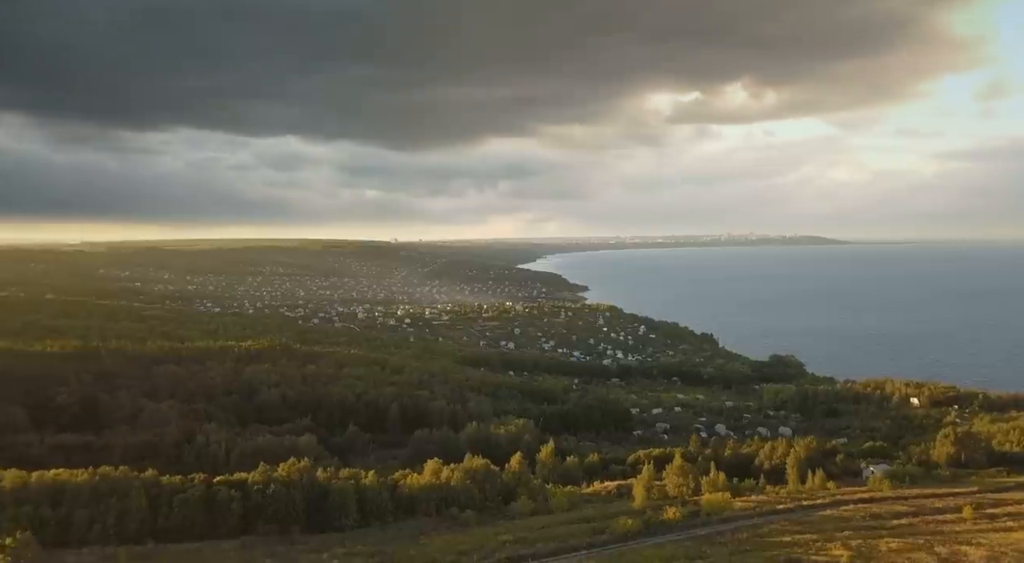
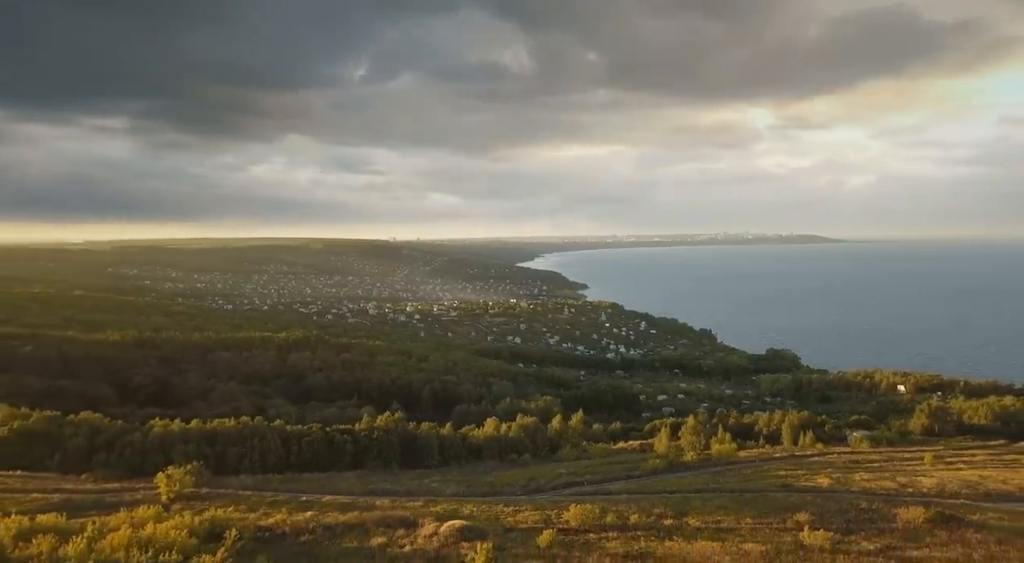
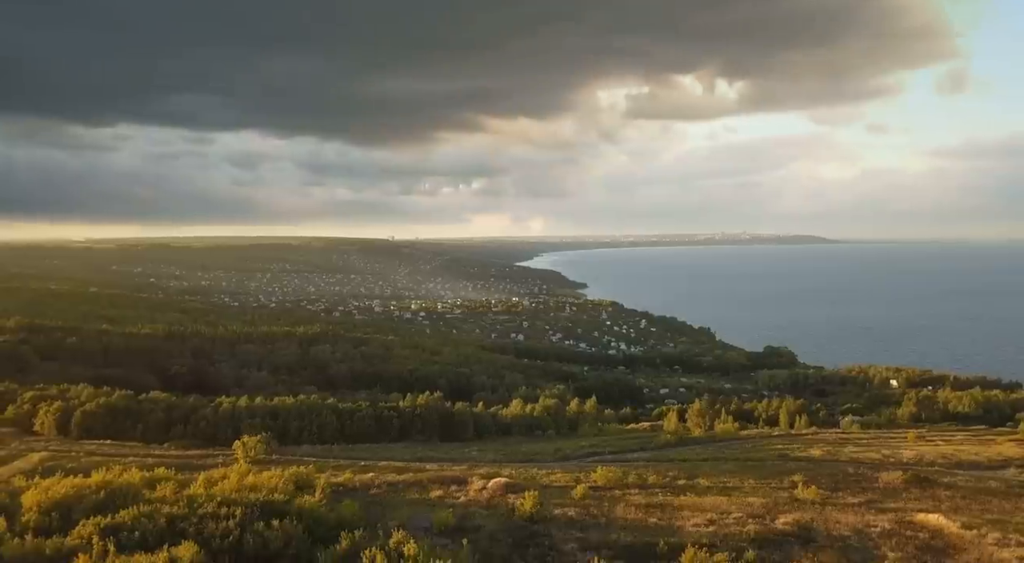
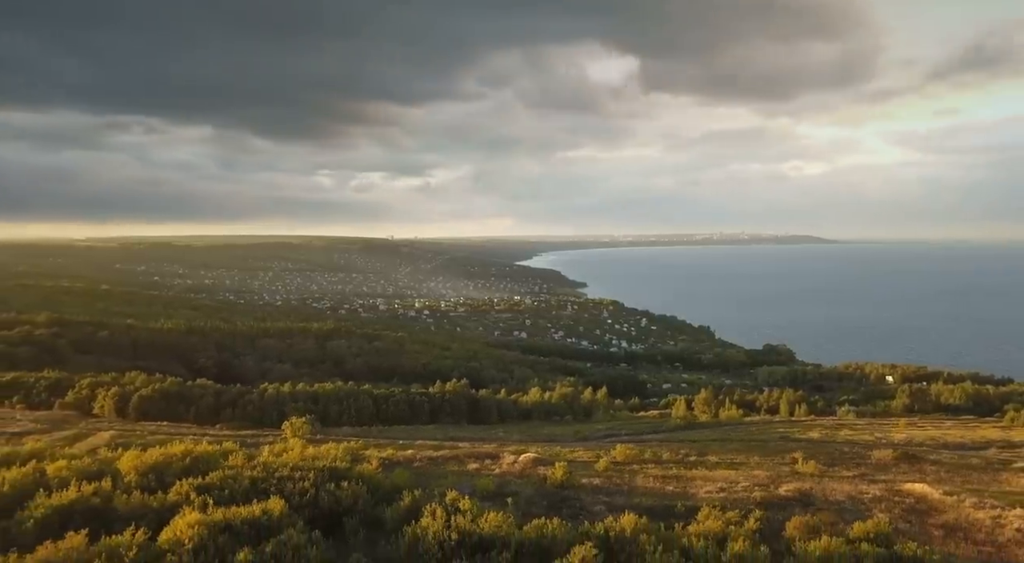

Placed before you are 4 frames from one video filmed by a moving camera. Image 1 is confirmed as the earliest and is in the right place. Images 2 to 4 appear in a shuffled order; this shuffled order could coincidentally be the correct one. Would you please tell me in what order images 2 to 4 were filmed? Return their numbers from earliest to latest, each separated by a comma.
2, 3, 4
